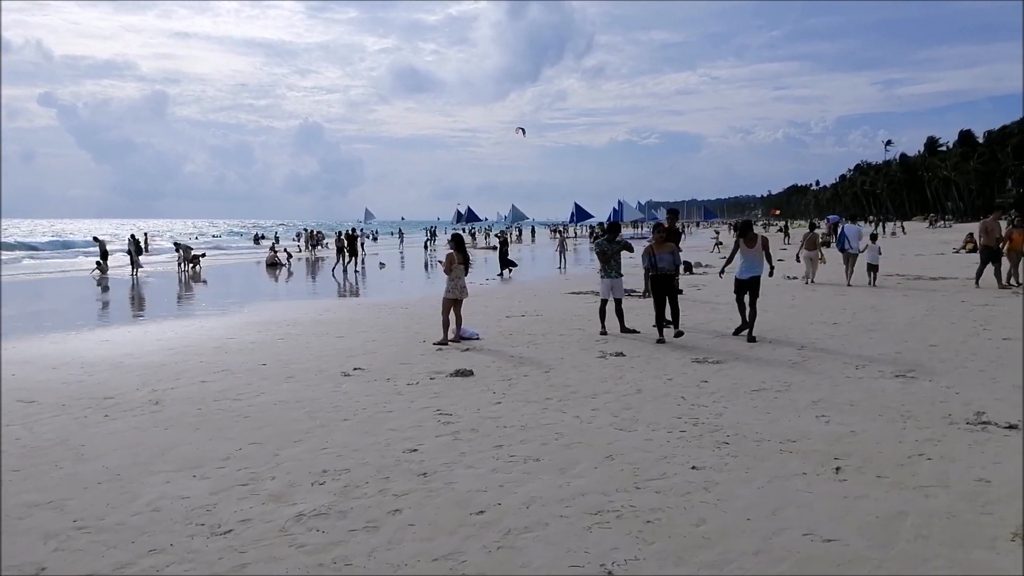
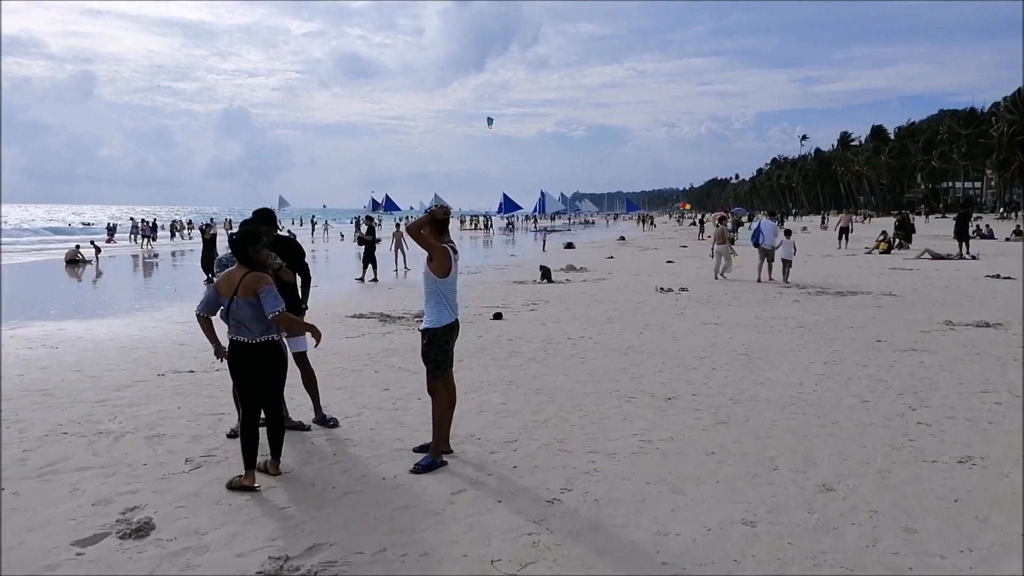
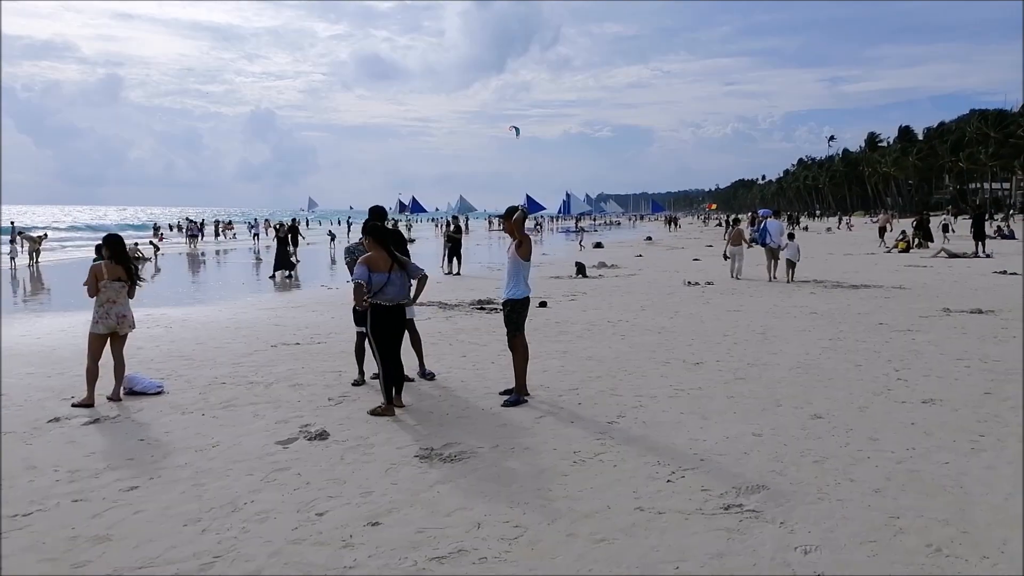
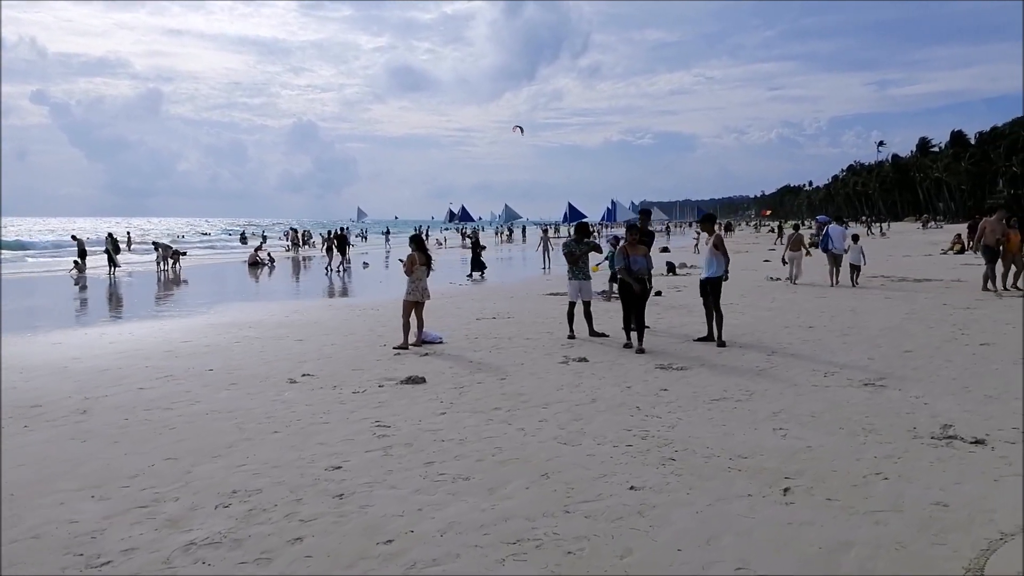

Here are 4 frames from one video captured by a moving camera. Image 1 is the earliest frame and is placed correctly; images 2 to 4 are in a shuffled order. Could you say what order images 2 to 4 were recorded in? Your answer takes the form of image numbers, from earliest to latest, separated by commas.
4, 3, 2
